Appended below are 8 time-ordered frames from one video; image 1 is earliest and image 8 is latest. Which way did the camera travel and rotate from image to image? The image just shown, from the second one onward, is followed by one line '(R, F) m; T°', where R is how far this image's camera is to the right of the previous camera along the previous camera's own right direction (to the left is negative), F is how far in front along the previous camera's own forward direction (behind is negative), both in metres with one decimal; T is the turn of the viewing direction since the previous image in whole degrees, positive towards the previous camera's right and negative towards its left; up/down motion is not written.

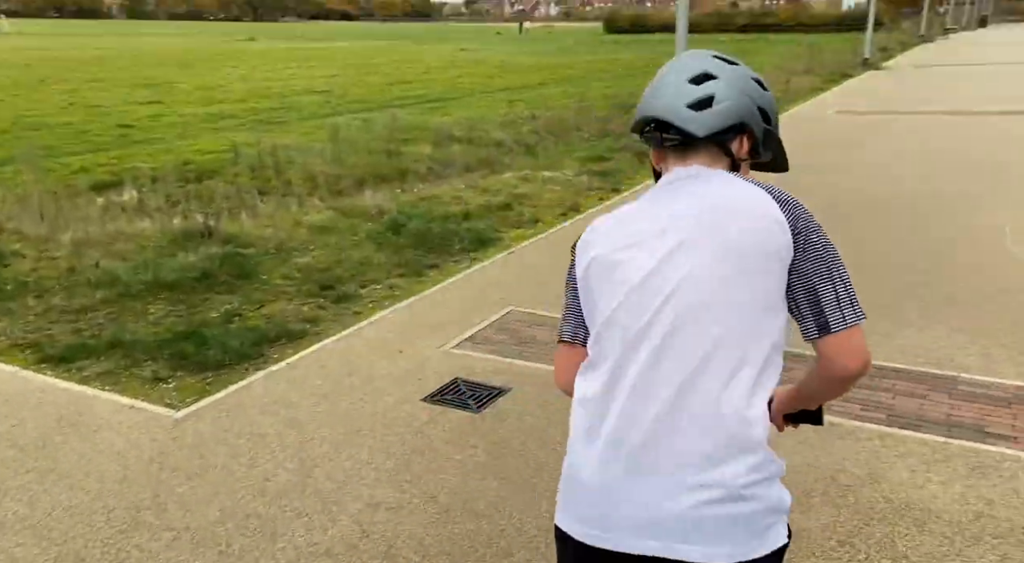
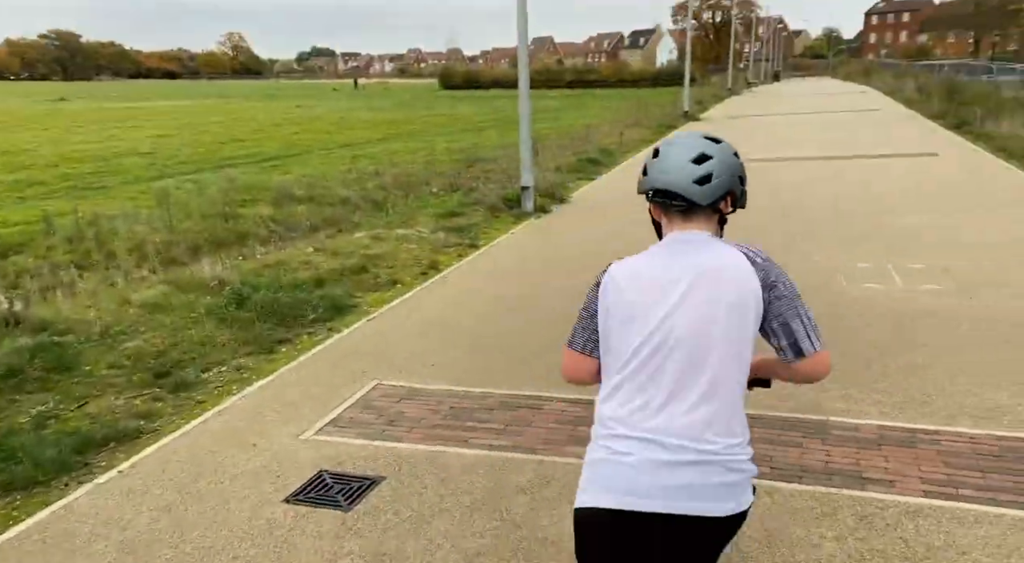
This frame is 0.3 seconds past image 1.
(-0.1, +0.2) m; +11°
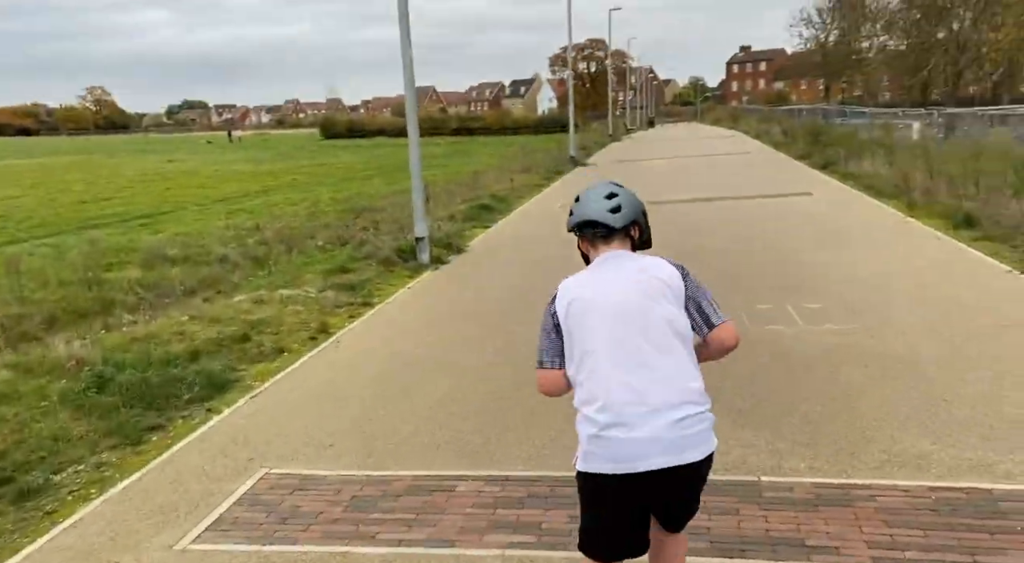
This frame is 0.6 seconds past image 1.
(-0.1, +0.3) m; +8°
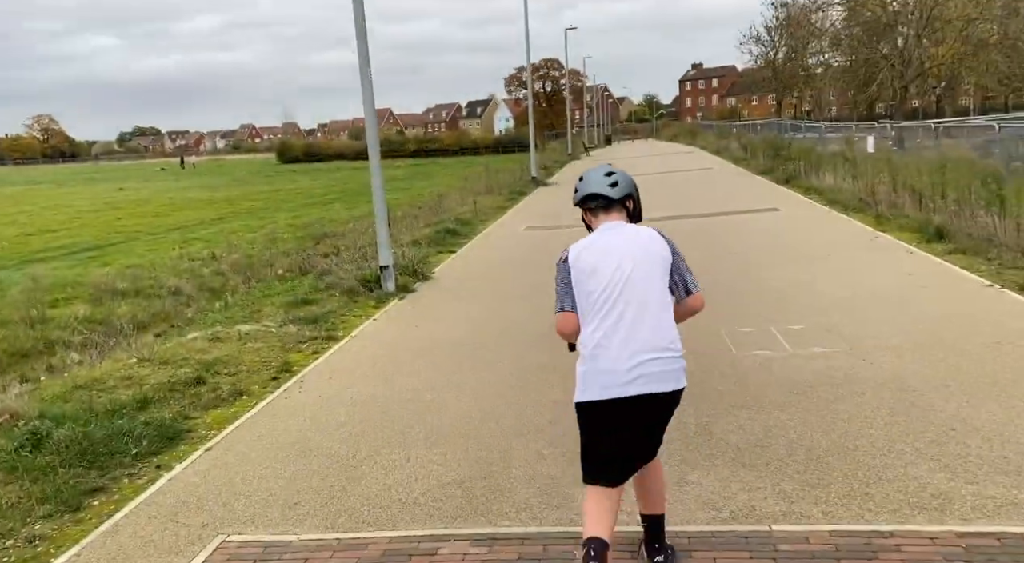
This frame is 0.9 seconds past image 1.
(-0.1, +0.3) m; +3°
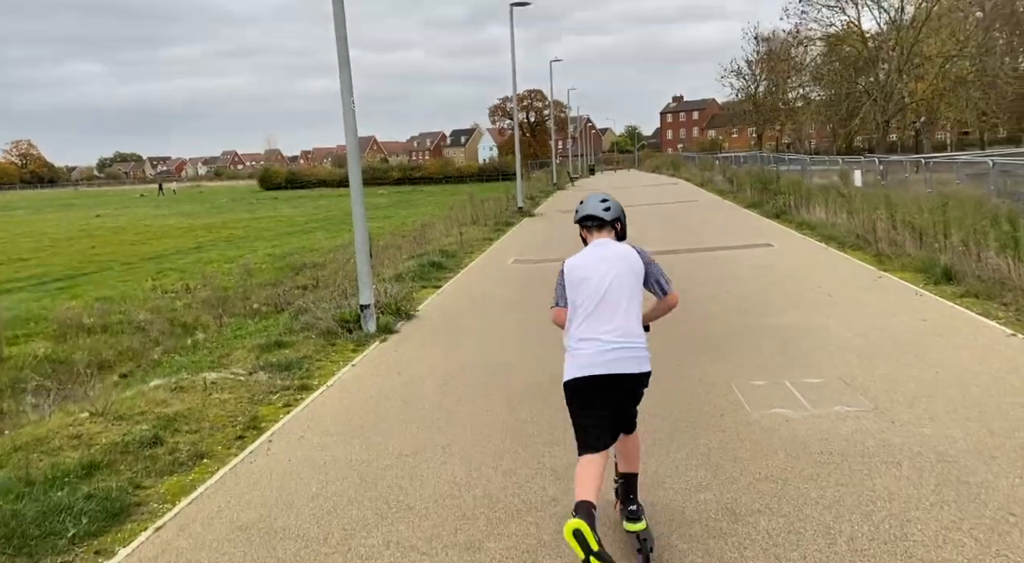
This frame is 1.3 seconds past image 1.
(-0.1, +0.5) m; +1°
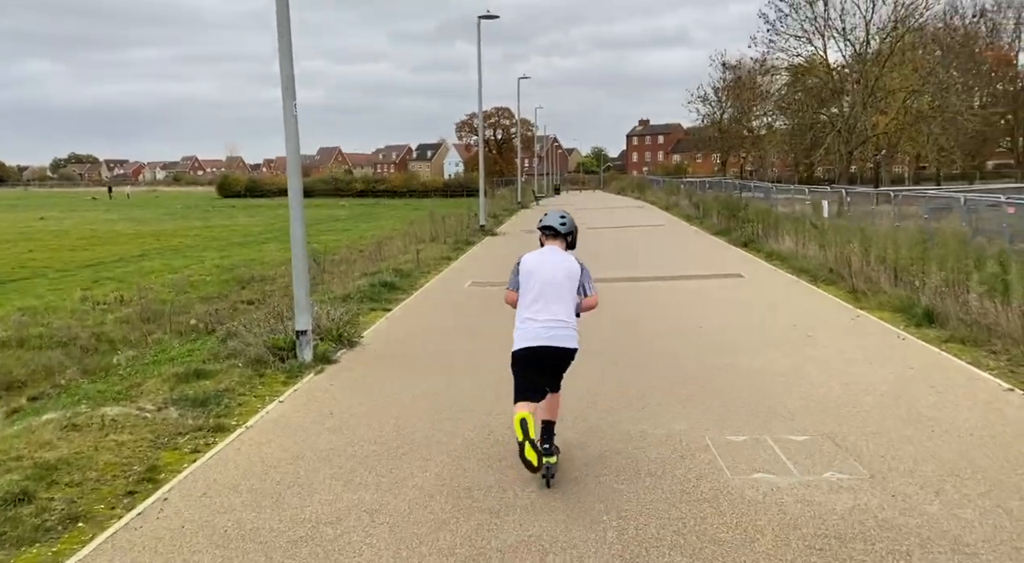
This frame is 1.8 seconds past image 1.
(+0.1, +0.7) m; +3°
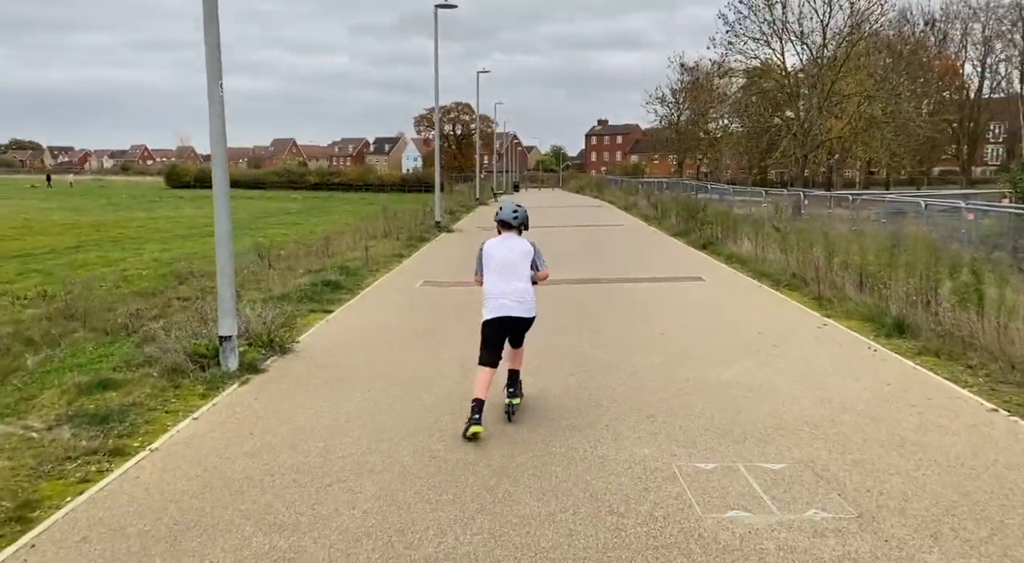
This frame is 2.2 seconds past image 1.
(+0.1, +0.6) m; +3°
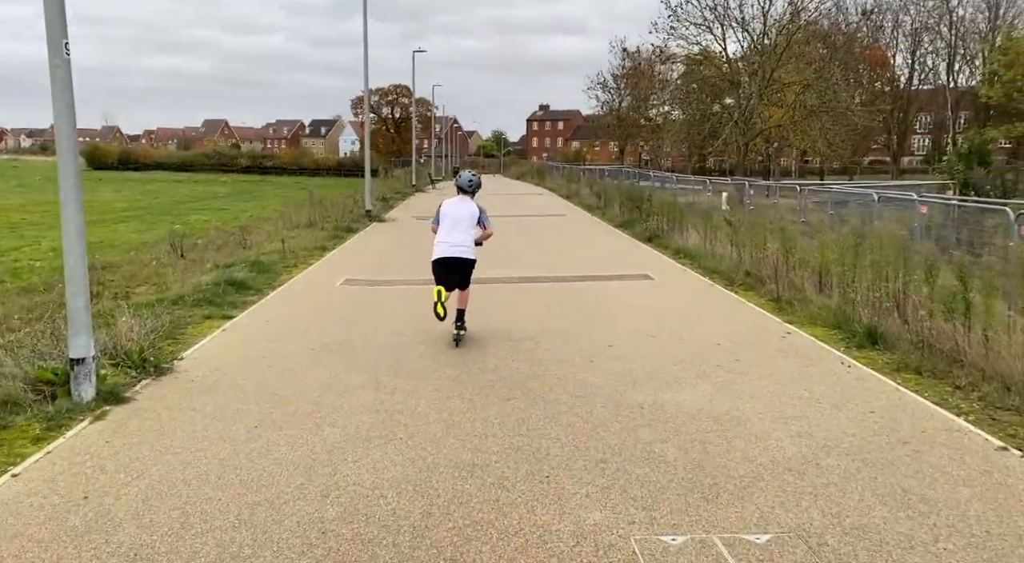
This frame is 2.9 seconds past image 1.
(+0.1, +1.1) m; +4°
